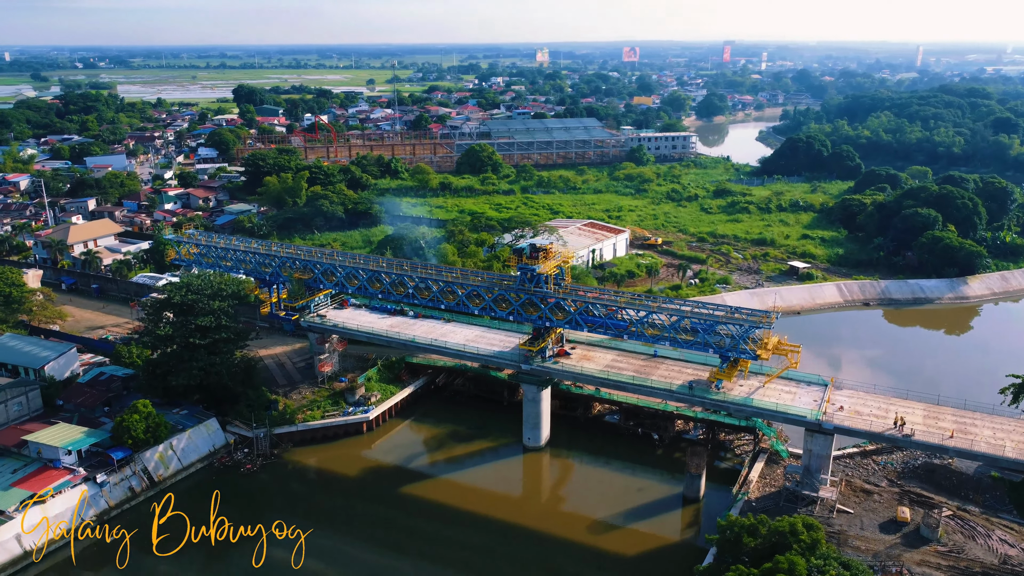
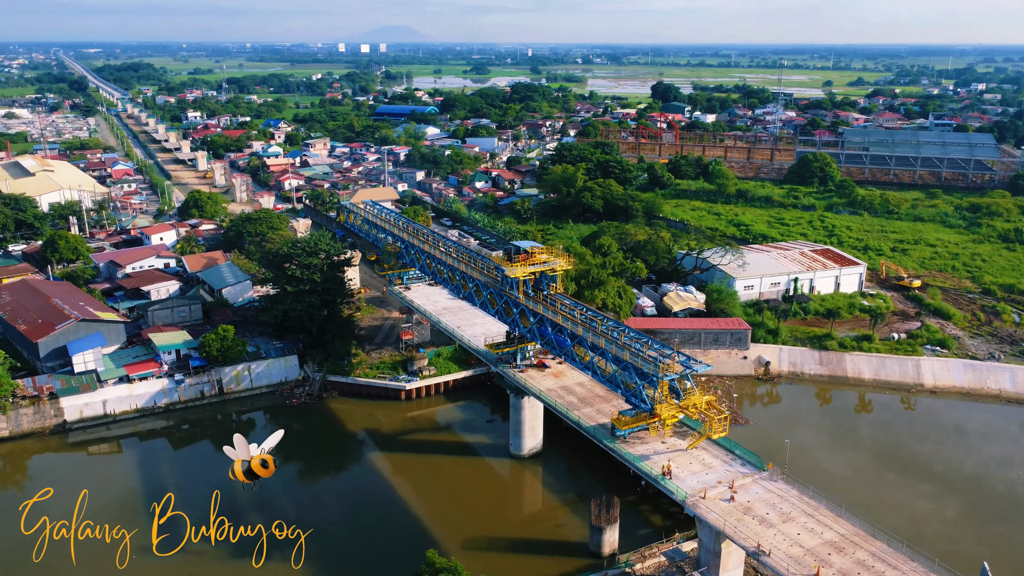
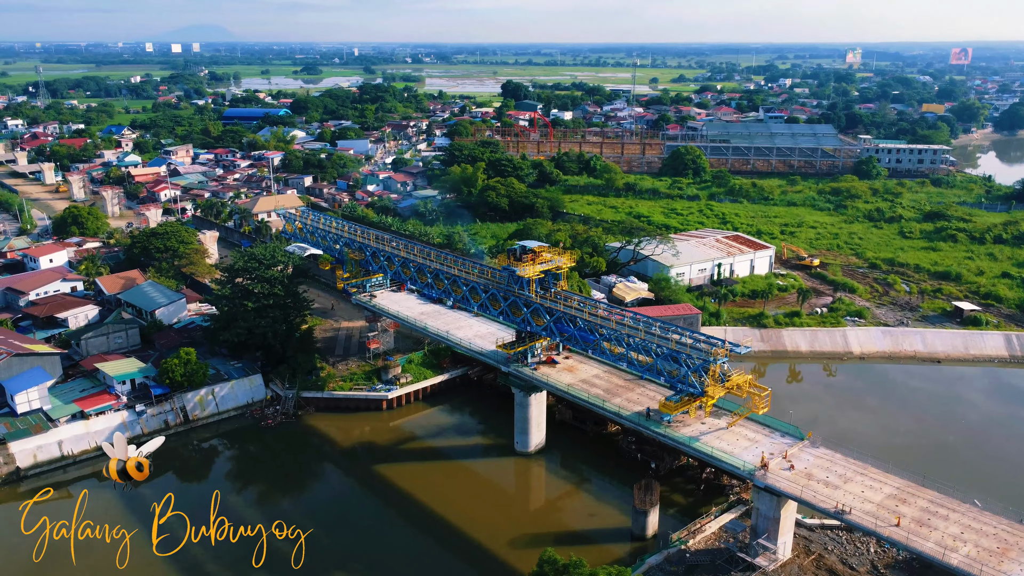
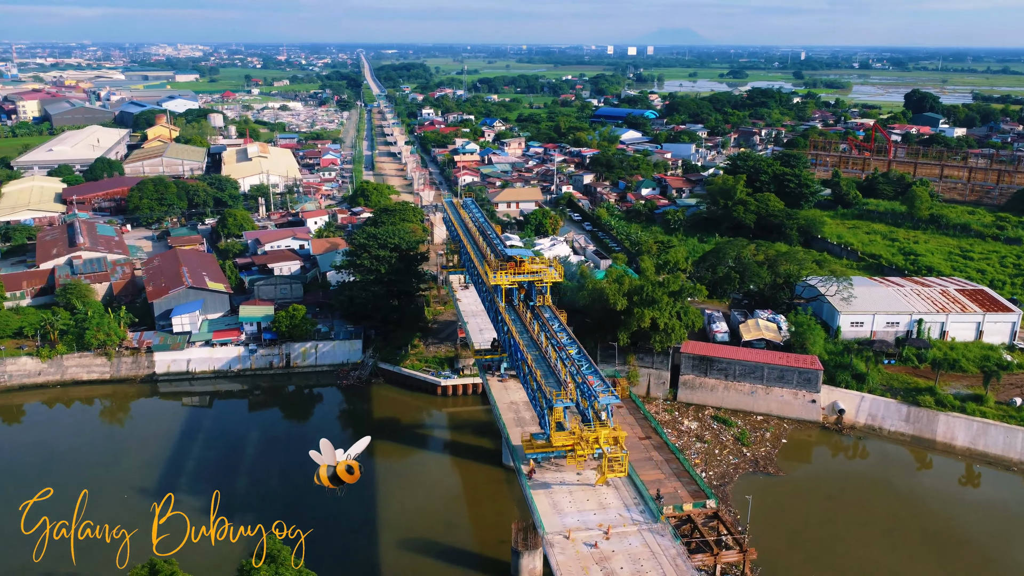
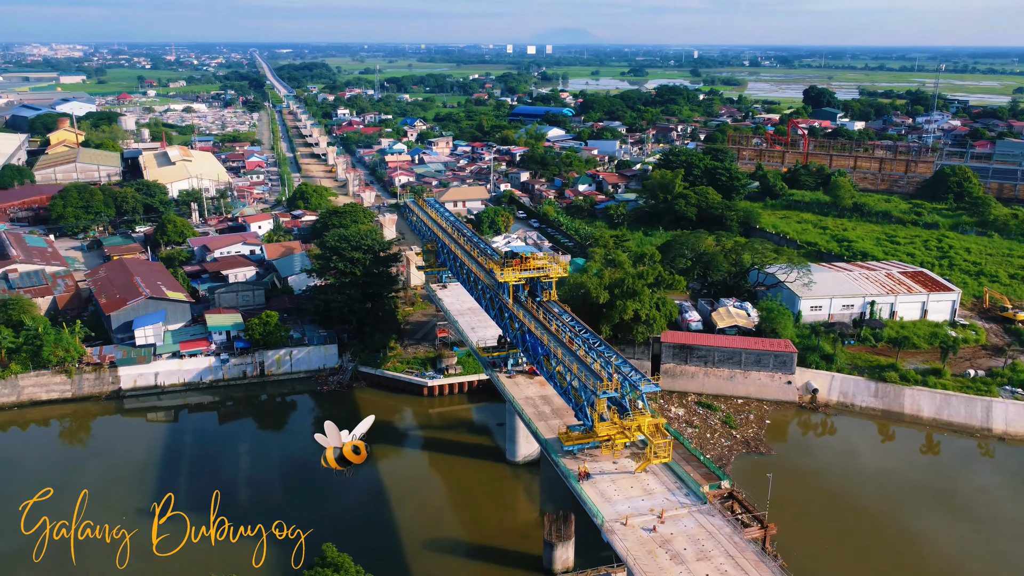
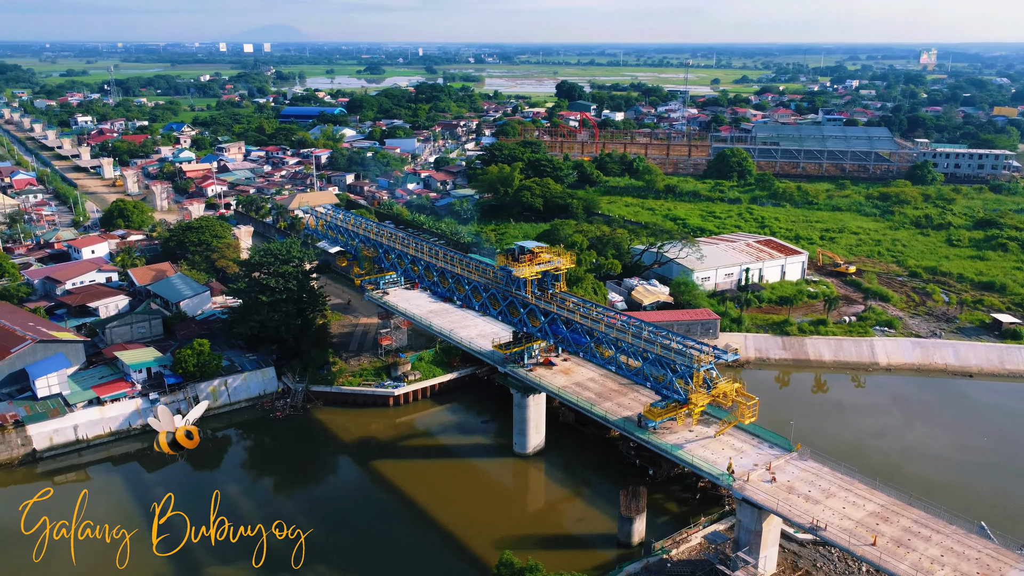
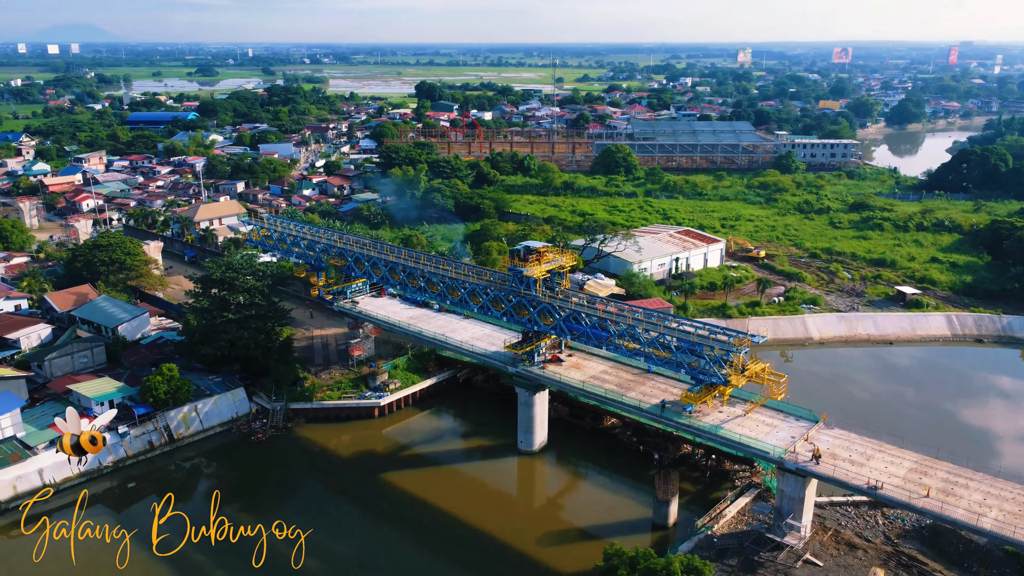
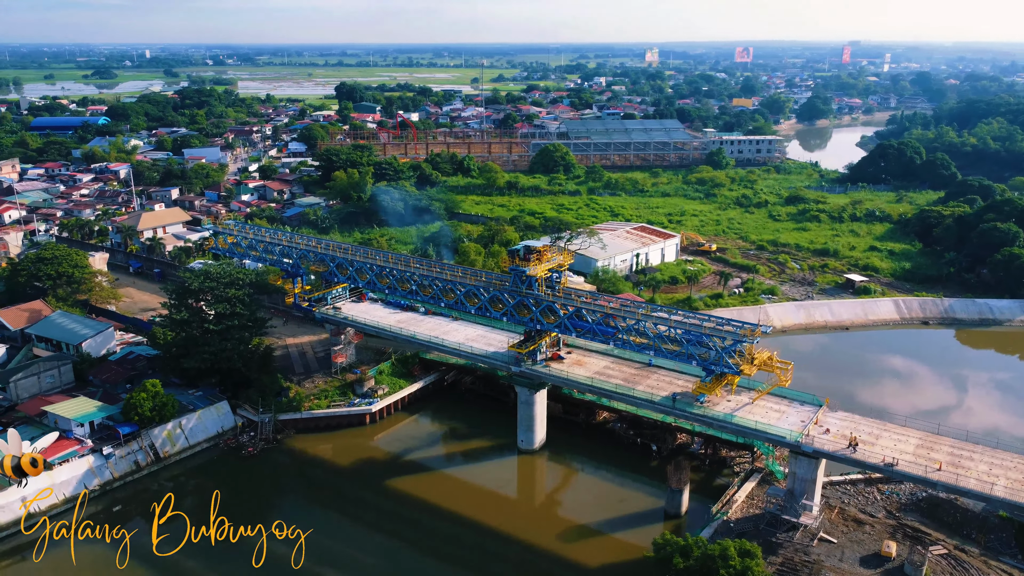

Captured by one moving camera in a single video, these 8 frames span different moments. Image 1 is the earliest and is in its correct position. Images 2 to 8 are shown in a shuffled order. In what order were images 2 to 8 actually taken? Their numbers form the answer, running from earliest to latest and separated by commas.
8, 7, 3, 6, 2, 5, 4
